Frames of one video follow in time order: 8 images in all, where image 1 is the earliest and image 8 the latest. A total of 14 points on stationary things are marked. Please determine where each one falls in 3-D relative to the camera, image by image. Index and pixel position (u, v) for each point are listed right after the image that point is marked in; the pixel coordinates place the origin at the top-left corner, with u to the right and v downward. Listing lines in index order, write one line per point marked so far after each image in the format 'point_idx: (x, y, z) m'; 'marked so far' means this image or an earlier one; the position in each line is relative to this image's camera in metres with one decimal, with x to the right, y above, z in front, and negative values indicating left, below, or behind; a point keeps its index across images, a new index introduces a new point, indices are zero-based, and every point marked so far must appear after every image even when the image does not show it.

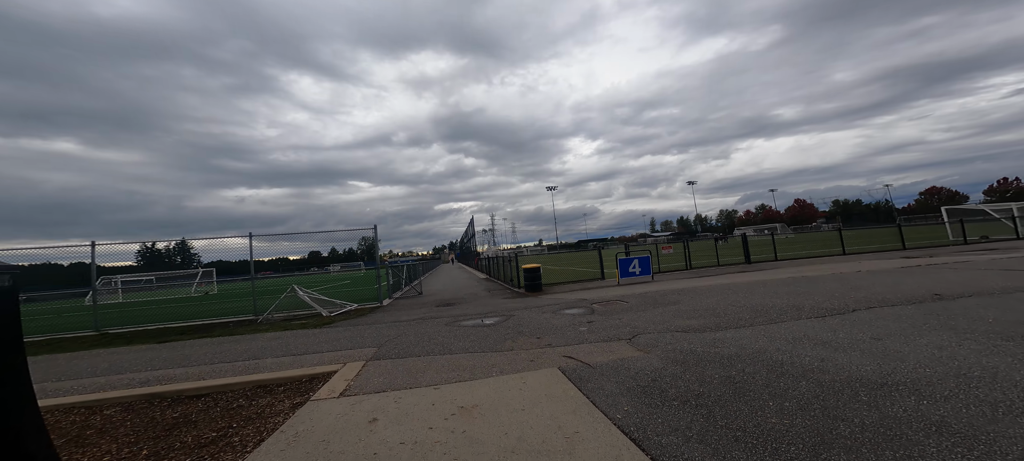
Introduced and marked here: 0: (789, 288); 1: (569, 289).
0: (+5.5, -1.2, +7.3) m
1: (+2.0, -2.2, +13.5) m
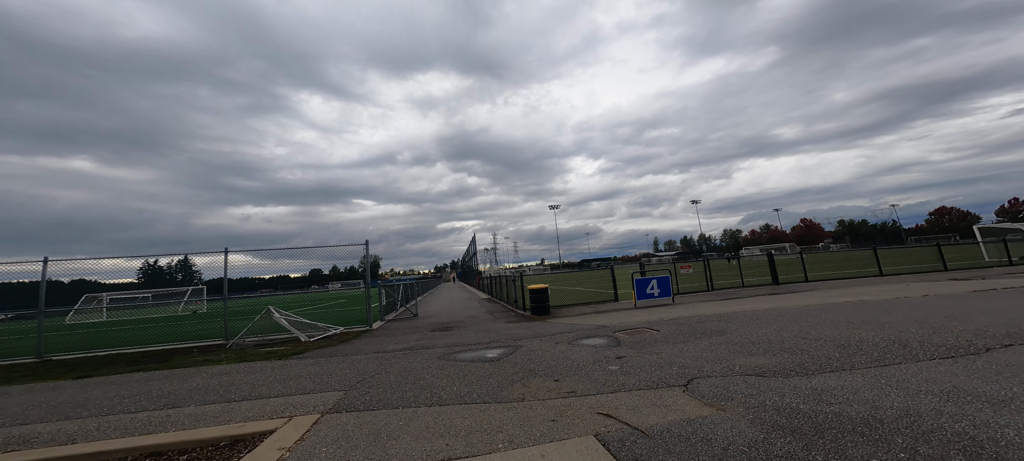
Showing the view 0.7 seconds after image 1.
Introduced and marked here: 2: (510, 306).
0: (+5.6, -1.4, +5.9) m
1: (+2.2, -2.7, +12.1) m
2: (0.0, -3.6, +15.5) m
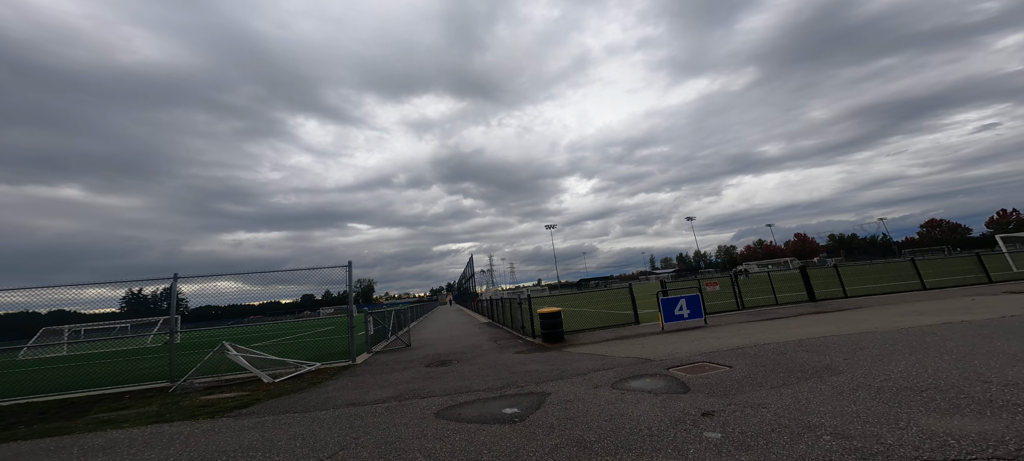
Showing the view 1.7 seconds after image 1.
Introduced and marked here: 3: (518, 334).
0: (+5.9, -1.3, +4.4) m
1: (+2.4, -3.0, +10.4) m
2: (+0.1, -4.2, +13.6) m
3: (+0.2, -4.1, +13.4) m
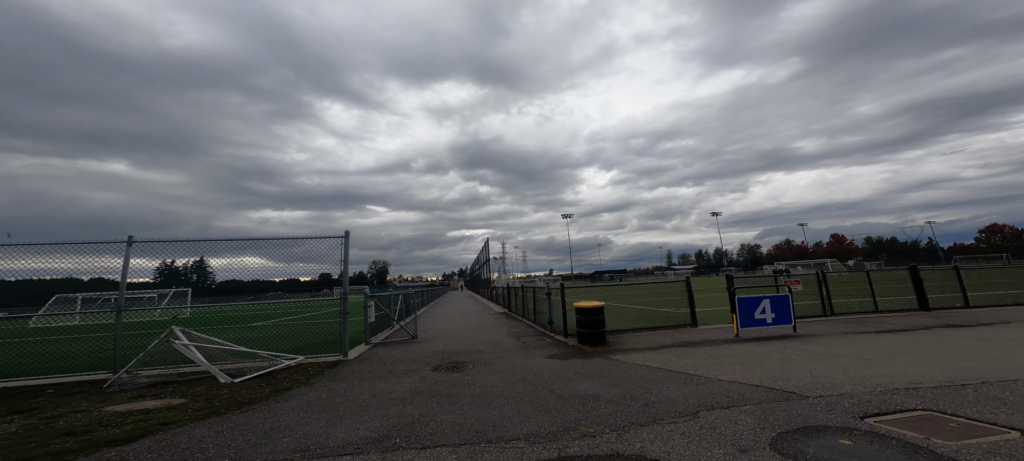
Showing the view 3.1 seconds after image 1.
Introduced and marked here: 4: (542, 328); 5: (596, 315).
0: (+6.5, -1.1, +1.9) m
1: (+3.1, -2.5, +8.1) m
2: (+0.9, -3.4, +11.4) m
3: (+1.0, -3.4, +11.2) m
4: (+0.9, -3.5, +12.6) m
5: (+2.2, -2.3, +9.8) m
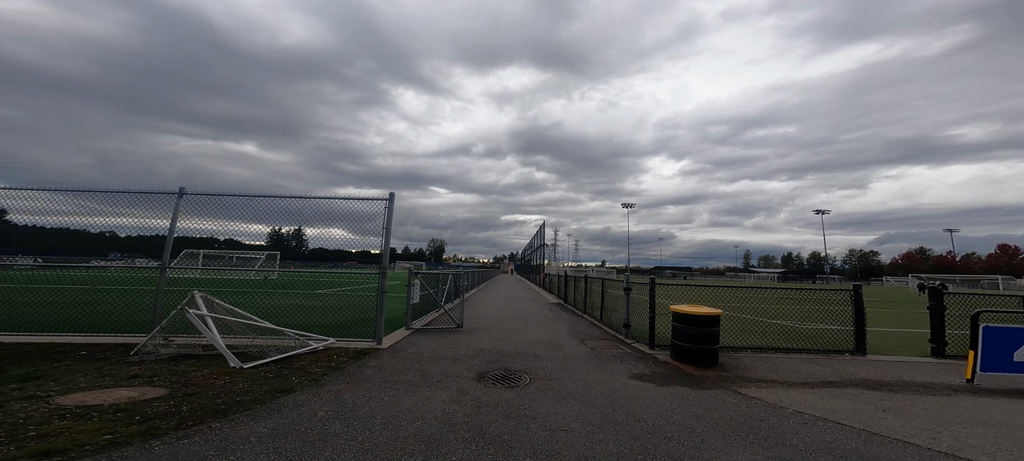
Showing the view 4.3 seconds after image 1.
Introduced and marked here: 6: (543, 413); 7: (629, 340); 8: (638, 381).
0: (+6.7, -1.2, -1.4) m
1: (+4.3, -2.2, +5.4) m
2: (+2.6, -2.8, +9.0) m
3: (+2.7, -2.8, +8.8) m
4: (+2.8, -2.9, +10.2) m
5: (+3.7, -1.8, +7.1) m
6: (+0.4, -2.2, +4.7) m
7: (+3.1, -2.9, +9.6) m
8: (+2.3, -2.7, +6.7) m
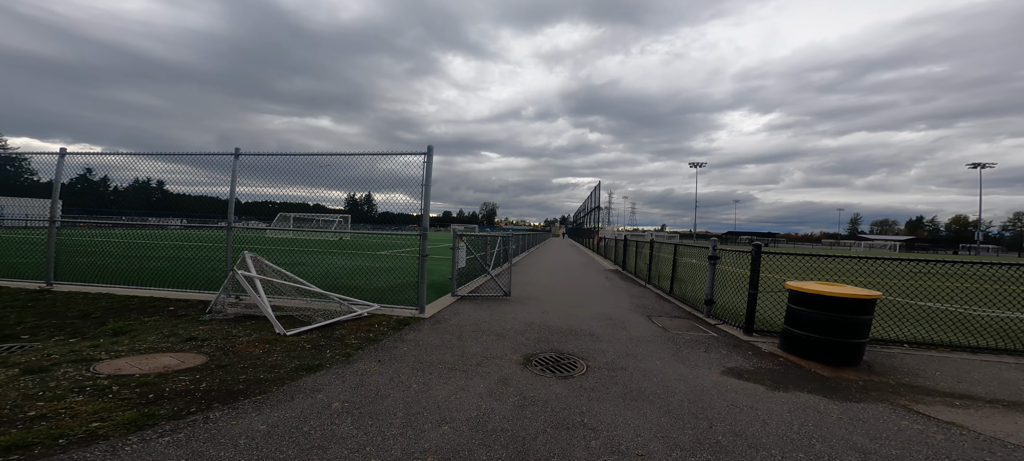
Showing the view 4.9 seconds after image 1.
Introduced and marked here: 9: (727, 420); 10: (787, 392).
0: (+6.1, -1.3, -3.6) m
1: (+4.9, -1.6, +3.5) m
2: (+3.9, -2.0, +7.4) m
3: (+3.9, -2.0, +7.2) m
4: (+4.3, -2.0, +8.5) m
5: (+4.6, -1.2, +5.3) m
6: (+0.9, -1.7, +3.5) m
7: (+4.5, -2.0, +7.9) m
8: (+3.2, -2.1, +5.2) m
9: (+2.5, -1.8, +4.2) m
10: (+3.8, -1.9, +5.2) m
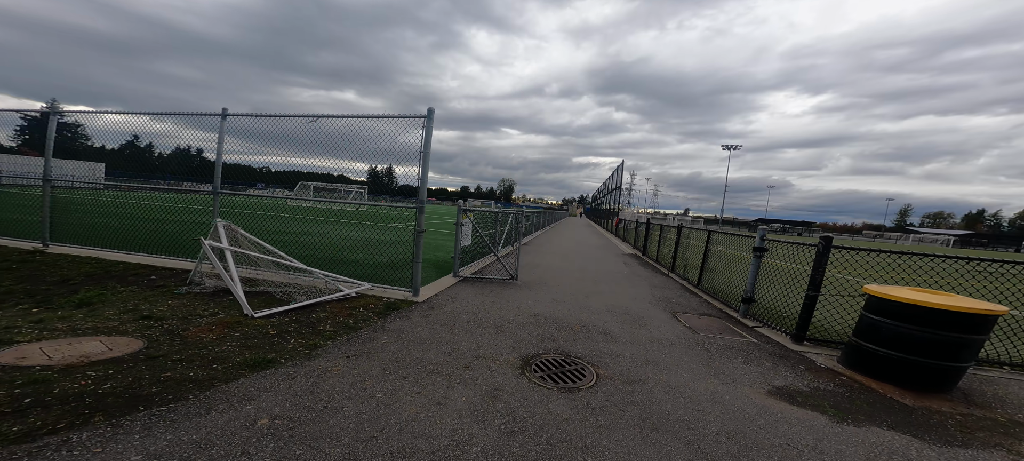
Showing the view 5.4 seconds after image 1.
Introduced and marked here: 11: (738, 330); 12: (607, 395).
0: (+5.5, -1.8, -5.0) m
1: (+4.7, -1.6, +2.2) m
2: (+3.9, -1.7, +6.2) m
3: (+4.0, -1.7, +6.0) m
4: (+4.4, -1.6, +7.3) m
5: (+4.6, -1.1, +4.0) m
6: (+0.8, -1.5, +2.5) m
7: (+4.5, -1.7, +6.7) m
8: (+3.1, -1.9, +4.0) m
9: (+2.3, -1.7, +3.0) m
10: (+3.7, -1.7, +4.0) m
11: (+4.1, -1.7, +6.4) m
12: (+1.1, -1.7, +4.0) m
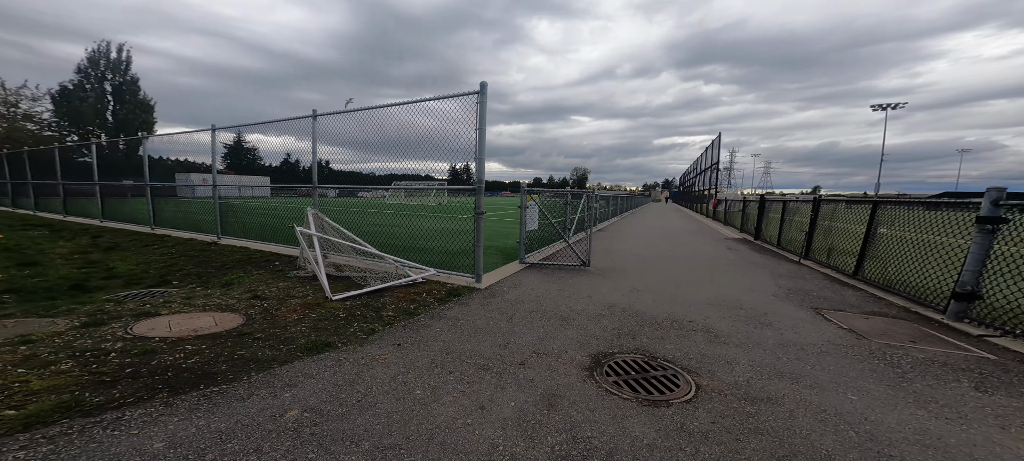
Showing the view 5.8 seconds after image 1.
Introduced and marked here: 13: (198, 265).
0: (+3.4, -1.7, -6.9) m
1: (+4.7, -1.3, +0.2) m
2: (+5.0, -1.3, +4.3) m
3: (+5.0, -1.3, +4.0) m
4: (+5.7, -1.2, +5.2) m
5: (+5.0, -0.7, +2.0) m
6: (+0.9, -1.3, +1.6) m
7: (+5.7, -1.2, +4.5) m
8: (+3.6, -1.6, +2.4) m
9: (+2.6, -1.4, +1.7) m
10: (+4.2, -1.4, +2.2) m
11: (+5.2, -1.3, +4.4) m
12: (+1.7, -1.5, +3.0) m
13: (-7.7, -0.9, +9.1) m
